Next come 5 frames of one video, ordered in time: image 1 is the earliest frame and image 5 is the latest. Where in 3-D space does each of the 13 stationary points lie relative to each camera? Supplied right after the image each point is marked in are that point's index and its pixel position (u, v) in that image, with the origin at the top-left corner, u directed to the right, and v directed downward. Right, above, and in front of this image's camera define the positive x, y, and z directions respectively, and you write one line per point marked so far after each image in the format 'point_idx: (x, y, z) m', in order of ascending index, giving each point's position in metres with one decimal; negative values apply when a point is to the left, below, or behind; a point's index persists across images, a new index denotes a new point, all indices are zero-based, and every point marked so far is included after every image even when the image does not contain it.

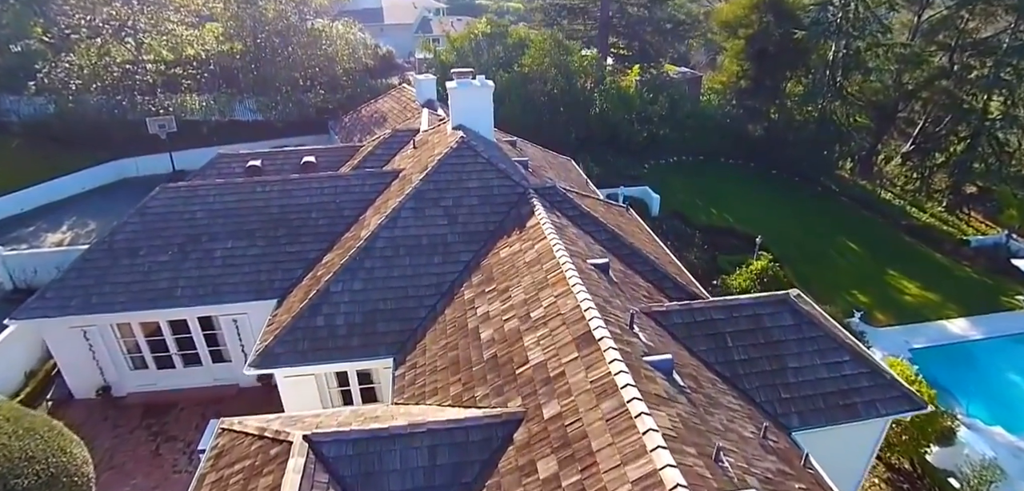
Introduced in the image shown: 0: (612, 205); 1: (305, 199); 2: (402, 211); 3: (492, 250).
0: (+2.7, +1.1, +17.1) m
1: (-5.4, +1.2, +16.3) m
2: (-2.5, +0.8, +14.2) m
3: (-0.4, -0.1, +13.2) m
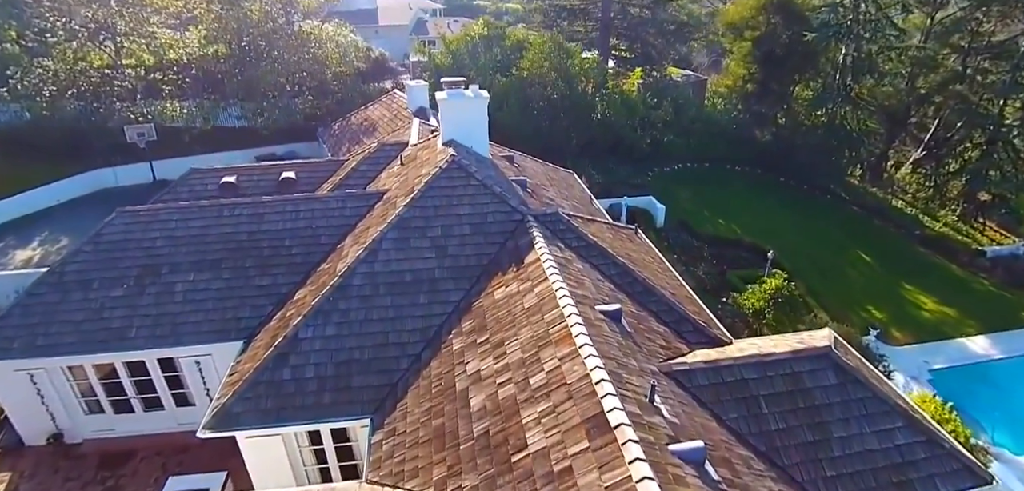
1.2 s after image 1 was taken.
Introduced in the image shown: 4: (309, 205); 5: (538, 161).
0: (+2.6, +0.4, +15.4) m
1: (-5.5, +0.5, +14.7) m
2: (-2.6, +0.1, +12.5) m
3: (-0.5, -0.8, +11.5) m
4: (-4.9, +0.9, +14.9) m
5: (+0.8, +2.6, +19.5) m
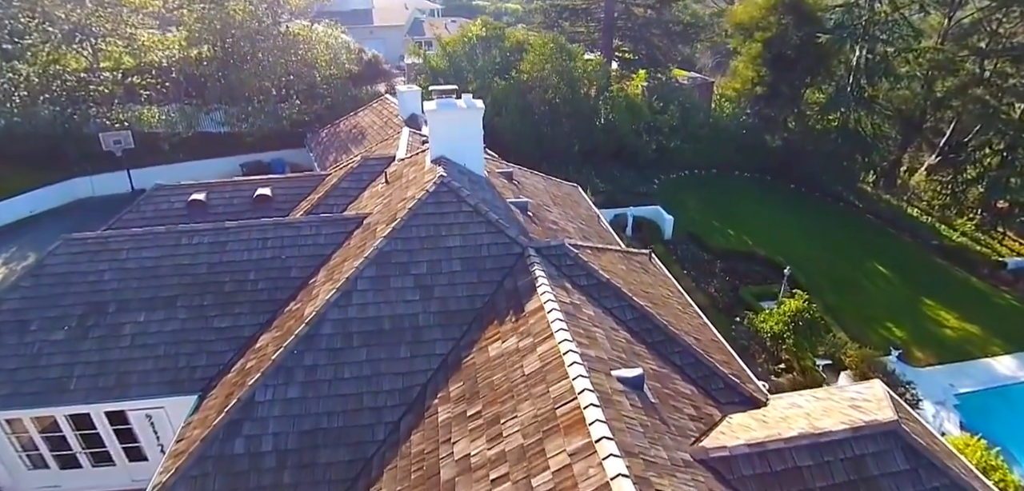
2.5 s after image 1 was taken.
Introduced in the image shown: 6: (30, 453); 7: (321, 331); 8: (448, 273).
0: (+2.6, -0.3, +13.6) m
1: (-5.5, -0.2, +12.8) m
2: (-2.6, -0.6, +10.6) m
3: (-0.5, -1.5, +9.7) m
4: (-4.9, +0.3, +13.1) m
5: (+0.8, +2.0, +17.7) m
6: (-10.1, -4.3, +13.0) m
7: (-3.1, -1.4, +10.1) m
8: (-1.1, -0.5, +10.8) m
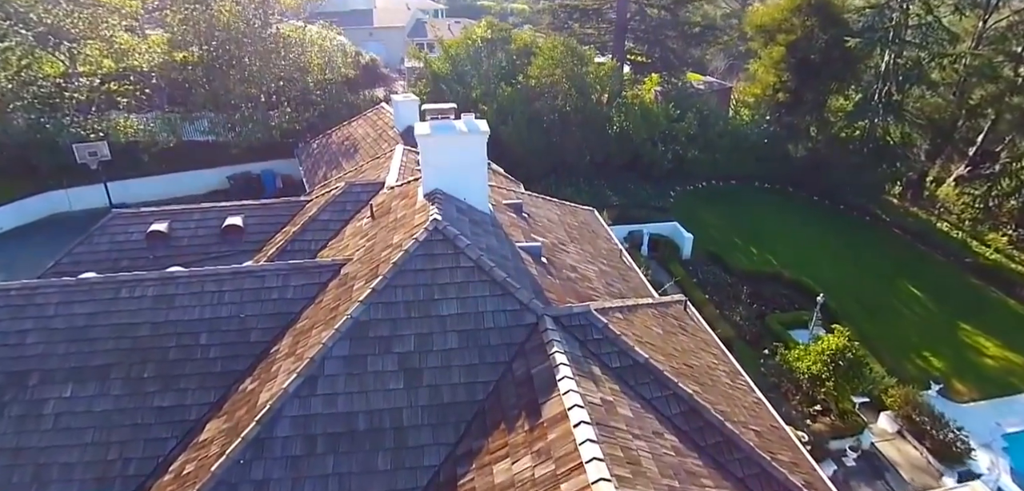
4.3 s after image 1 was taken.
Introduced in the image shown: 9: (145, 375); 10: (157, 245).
0: (+2.8, -1.3, +11.2) m
1: (-5.4, -1.2, +10.5) m
2: (-2.5, -1.5, +8.3) m
3: (-0.4, -2.5, +7.3) m
4: (-4.8, -0.7, +10.8) m
5: (+1.0, +1.0, +15.3) m
6: (-10.0, -5.2, +10.7) m
7: (-3.0, -2.3, +7.8) m
8: (-0.9, -1.4, +8.4) m
9: (-5.9, -2.0, +9.9) m
10: (-8.5, 0.0, +14.8) m
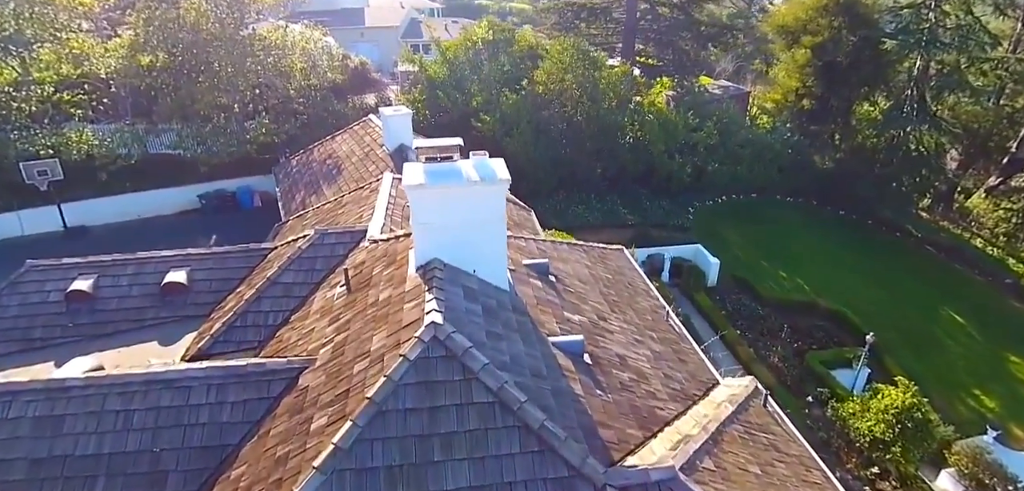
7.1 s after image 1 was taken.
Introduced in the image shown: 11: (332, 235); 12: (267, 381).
0: (+3.2, -2.5, +8.1) m
1: (-5.0, -2.4, +7.3) m
2: (-2.1, -2.7, +5.1) m
3: (0.0, -3.7, +4.2) m
4: (-4.4, -1.9, +7.6) m
5: (+1.3, -0.2, +12.2) m
6: (-9.6, -6.4, +7.5) m
7: (-2.5, -3.5, +4.6) m
8: (-0.5, -2.6, +5.3) m
9: (-5.5, -3.2, +6.8) m
10: (-8.1, -1.2, +11.6) m
11: (-3.2, +0.2, +11.4) m
12: (-3.0, -1.6, +7.7) m
